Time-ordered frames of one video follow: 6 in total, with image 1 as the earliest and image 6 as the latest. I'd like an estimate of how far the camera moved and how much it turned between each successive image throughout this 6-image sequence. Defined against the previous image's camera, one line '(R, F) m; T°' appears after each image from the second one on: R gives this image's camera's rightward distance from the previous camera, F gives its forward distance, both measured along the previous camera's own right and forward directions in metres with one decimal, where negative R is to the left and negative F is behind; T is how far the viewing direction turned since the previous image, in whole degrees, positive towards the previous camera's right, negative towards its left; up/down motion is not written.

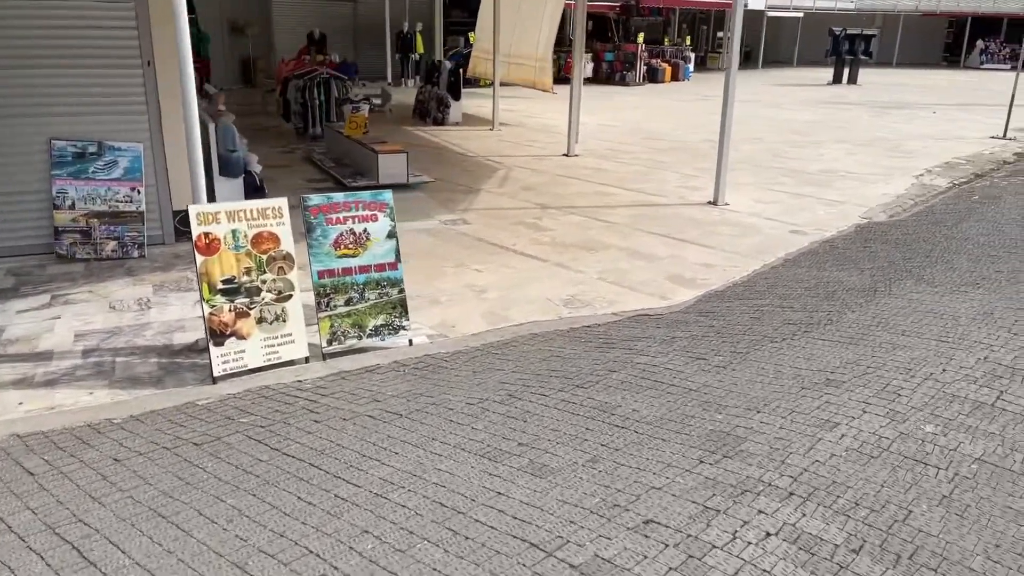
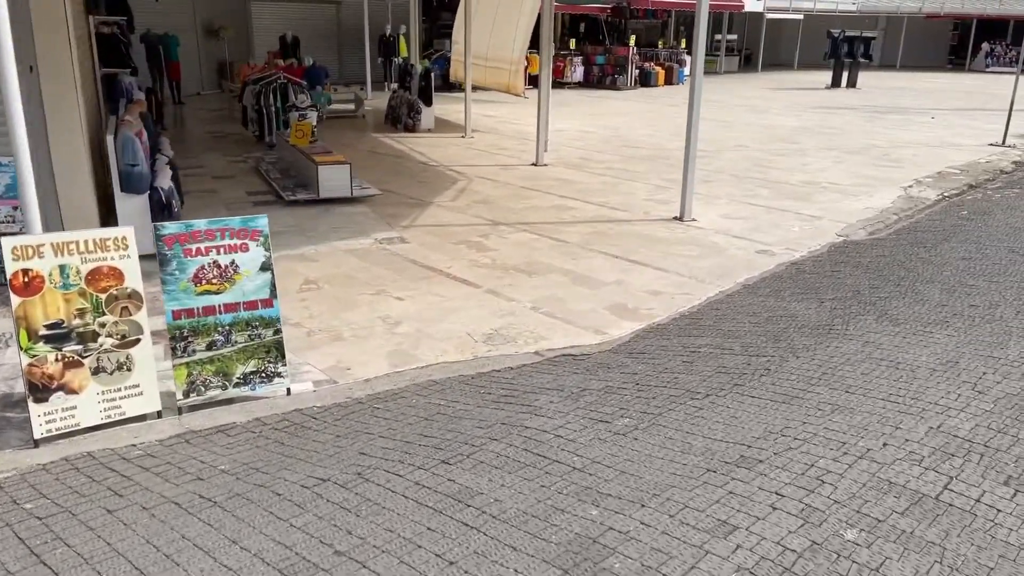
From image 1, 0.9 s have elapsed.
(+0.6, +0.6) m; 0°
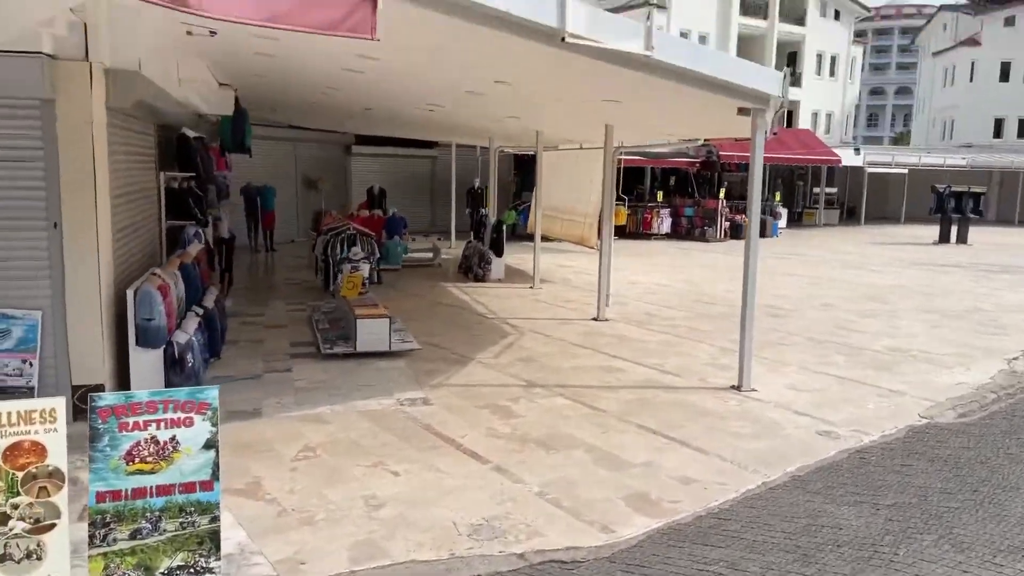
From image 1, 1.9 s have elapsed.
(+0.6, +0.5) m; -8°
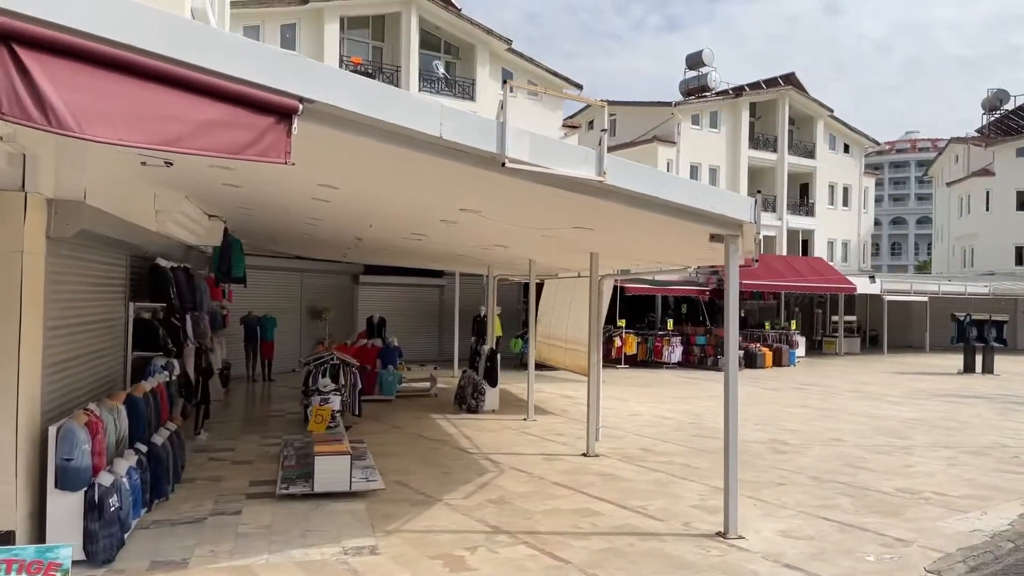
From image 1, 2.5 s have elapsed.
(+0.5, +0.4) m; -2°
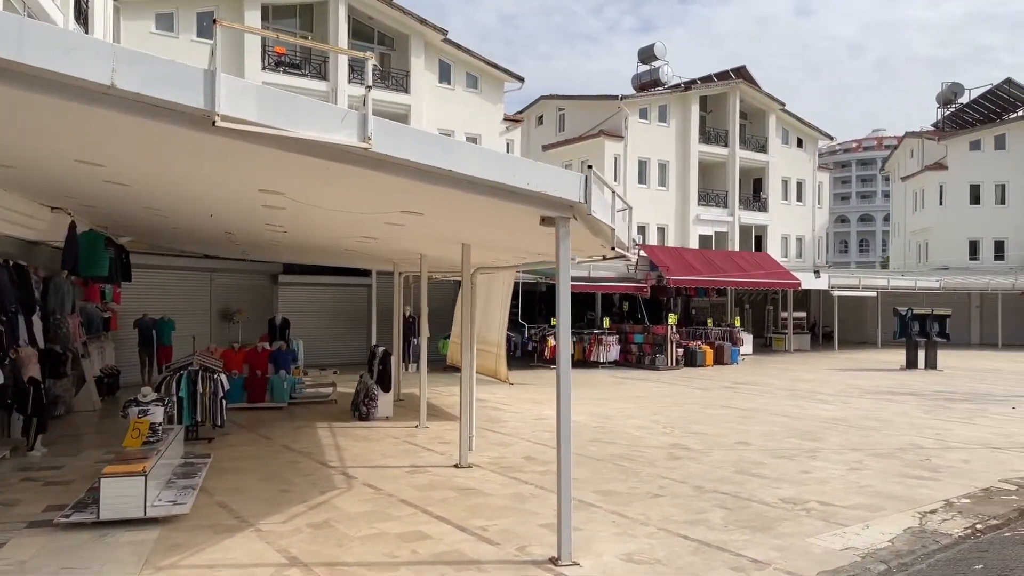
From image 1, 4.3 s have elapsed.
(+1.3, +0.9) m; +2°
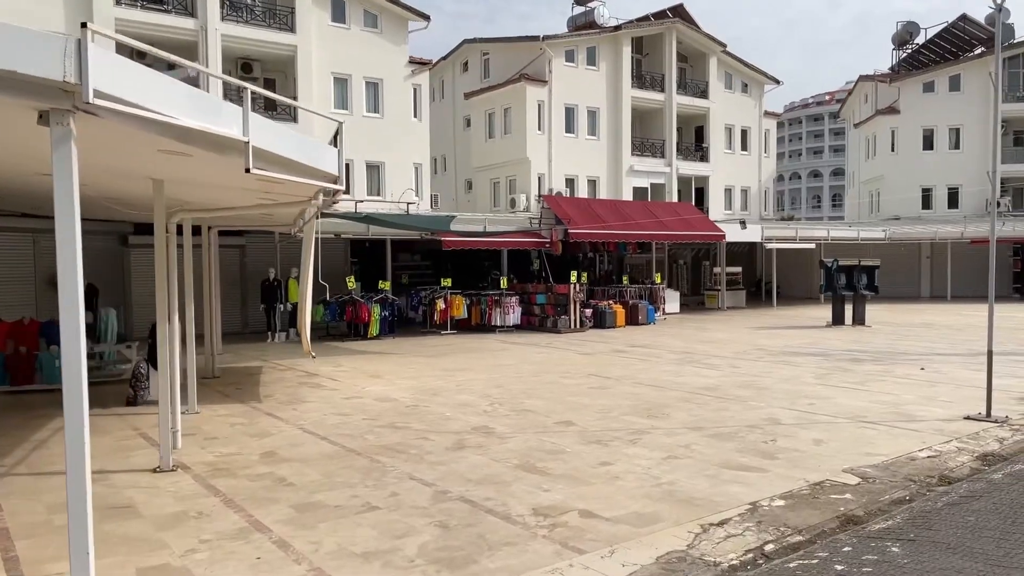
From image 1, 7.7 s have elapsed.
(+2.4, +2.0) m; +1°
